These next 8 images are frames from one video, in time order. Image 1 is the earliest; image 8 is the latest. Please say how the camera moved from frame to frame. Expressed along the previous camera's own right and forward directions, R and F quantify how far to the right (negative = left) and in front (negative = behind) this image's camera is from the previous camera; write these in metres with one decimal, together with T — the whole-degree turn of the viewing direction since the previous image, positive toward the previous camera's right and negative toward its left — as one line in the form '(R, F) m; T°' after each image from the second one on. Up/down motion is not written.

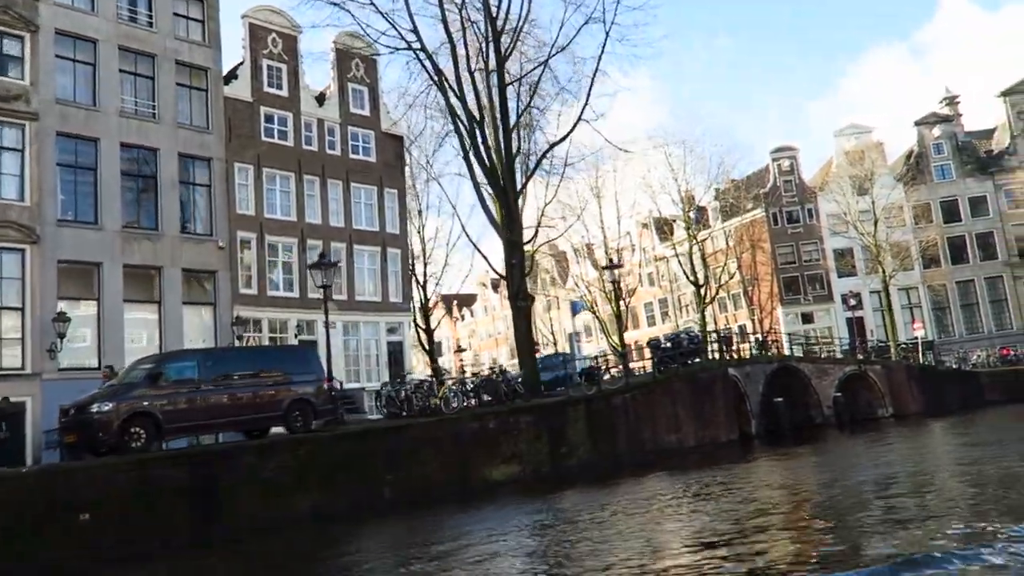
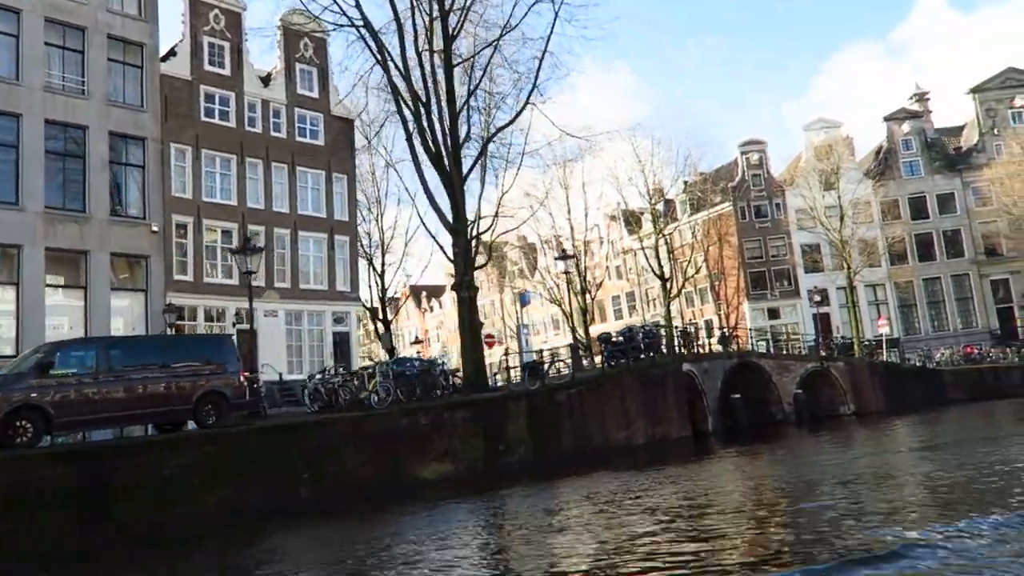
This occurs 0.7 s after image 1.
(+0.9, +0.8) m; +1°
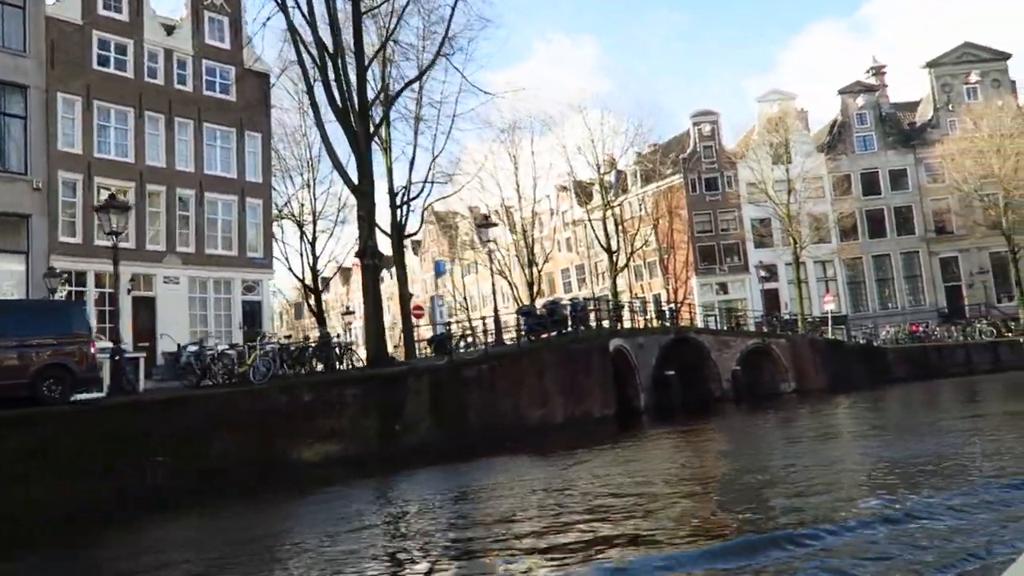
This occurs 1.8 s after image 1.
(+1.4, +1.2) m; +2°
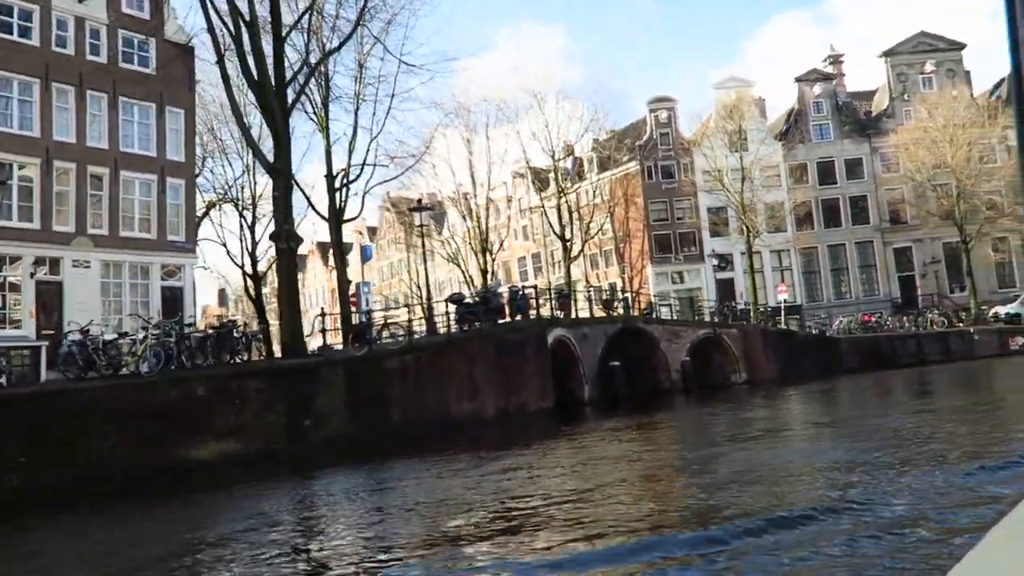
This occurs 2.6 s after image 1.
(+0.9, +0.9) m; +2°
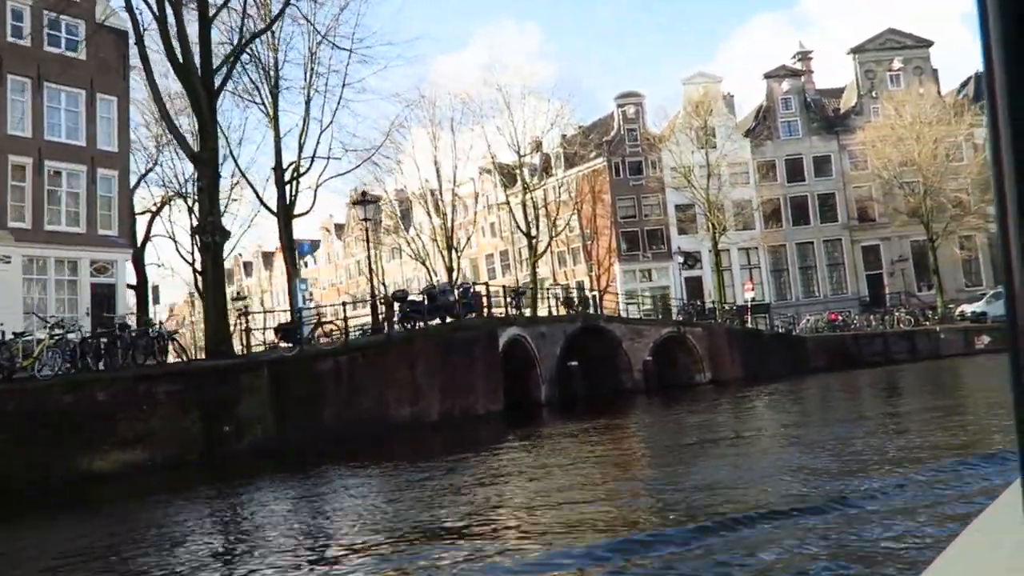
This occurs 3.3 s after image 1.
(+0.7, +0.9) m; +2°
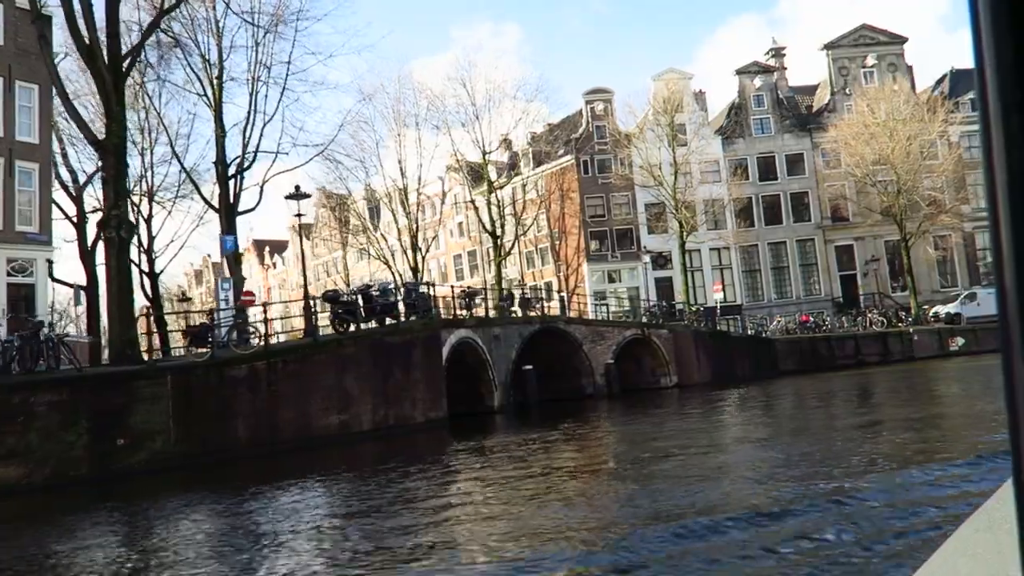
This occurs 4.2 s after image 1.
(+1.0, +1.1) m; +1°
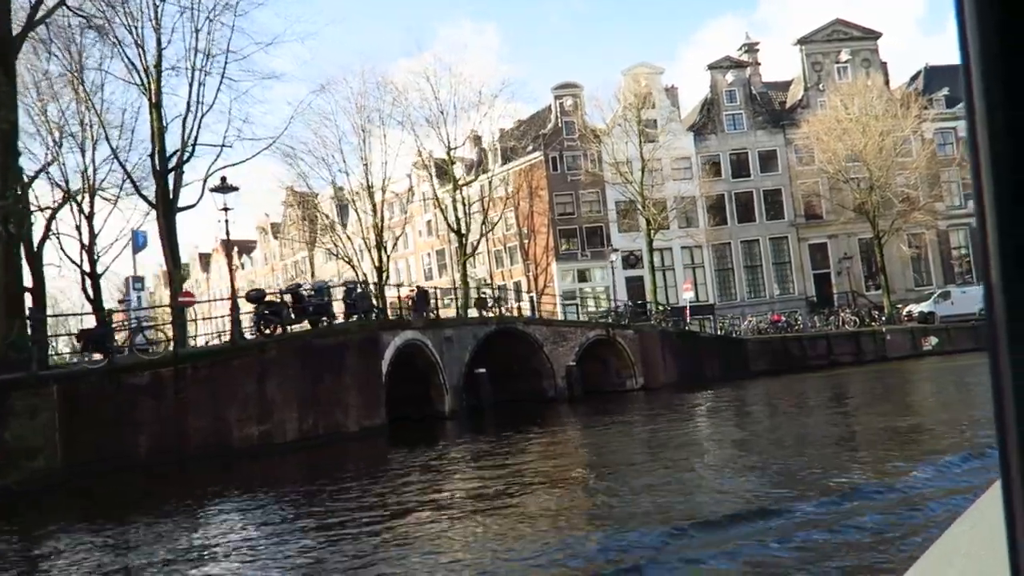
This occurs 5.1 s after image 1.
(+0.9, +1.0) m; +1°
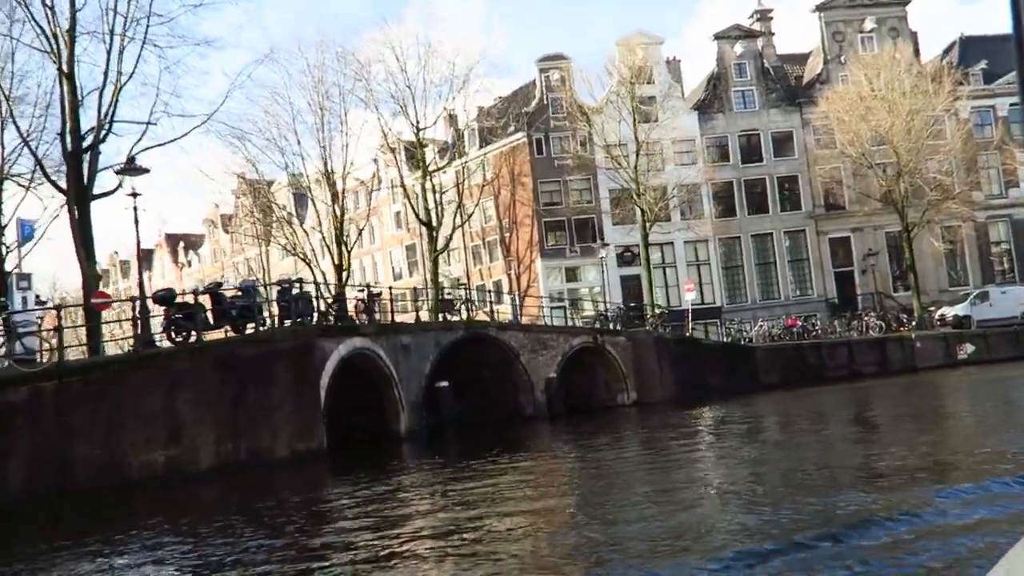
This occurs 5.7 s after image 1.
(+1.2, +4.6) m; 0°
